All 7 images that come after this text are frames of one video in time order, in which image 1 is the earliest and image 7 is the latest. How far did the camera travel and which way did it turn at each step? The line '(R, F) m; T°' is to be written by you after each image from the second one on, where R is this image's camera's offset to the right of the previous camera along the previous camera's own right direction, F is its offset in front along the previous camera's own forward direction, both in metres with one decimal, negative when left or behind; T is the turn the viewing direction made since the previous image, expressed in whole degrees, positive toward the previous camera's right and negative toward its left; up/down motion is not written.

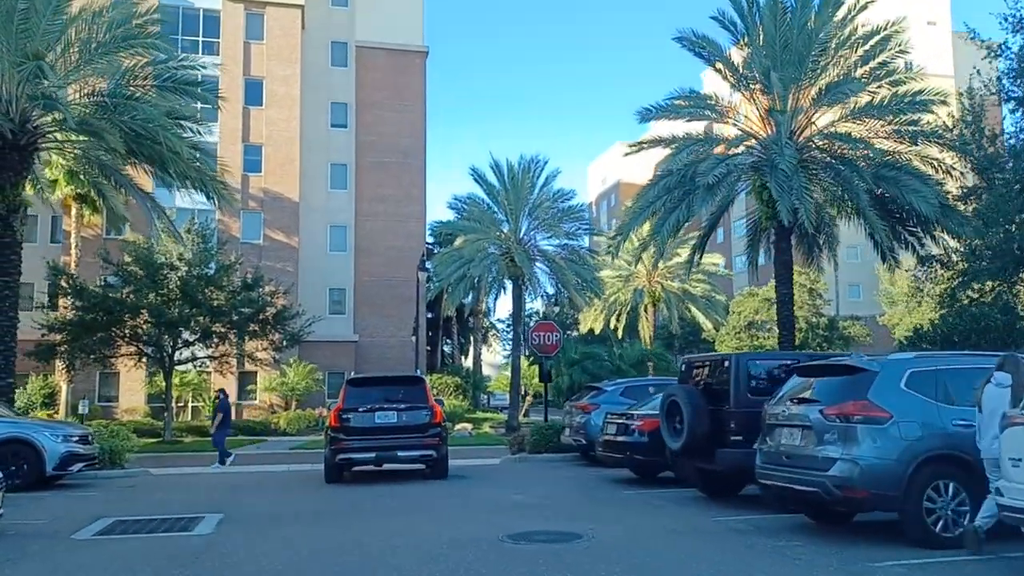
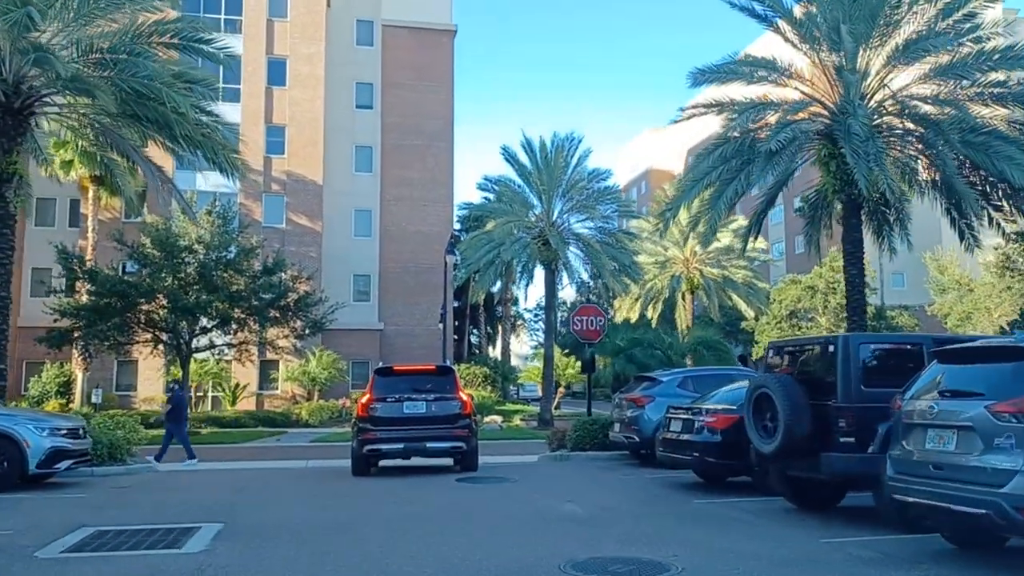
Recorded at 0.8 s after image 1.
(-0.3, +1.7) m; -2°
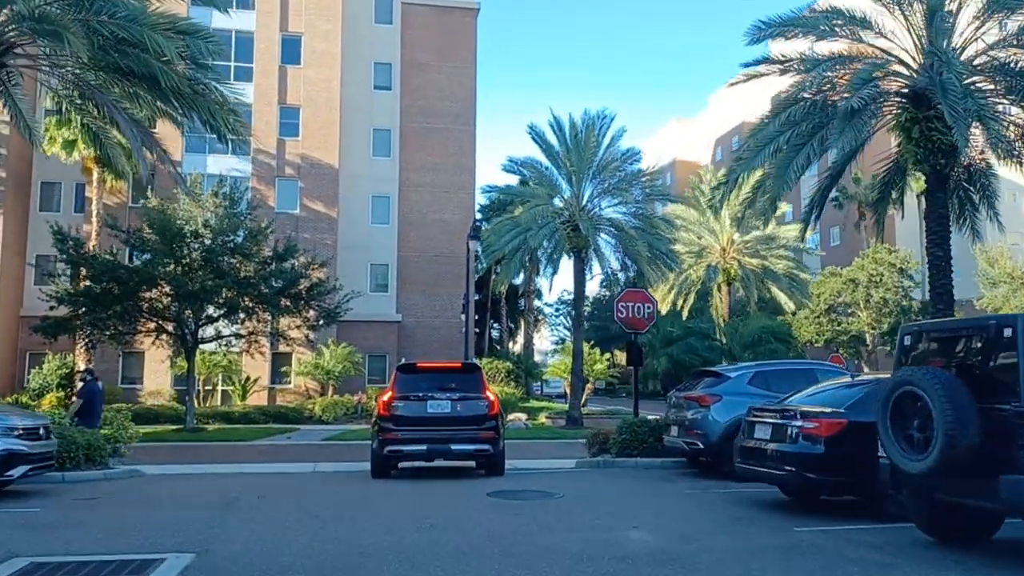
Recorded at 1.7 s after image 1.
(-0.3, +2.1) m; -1°
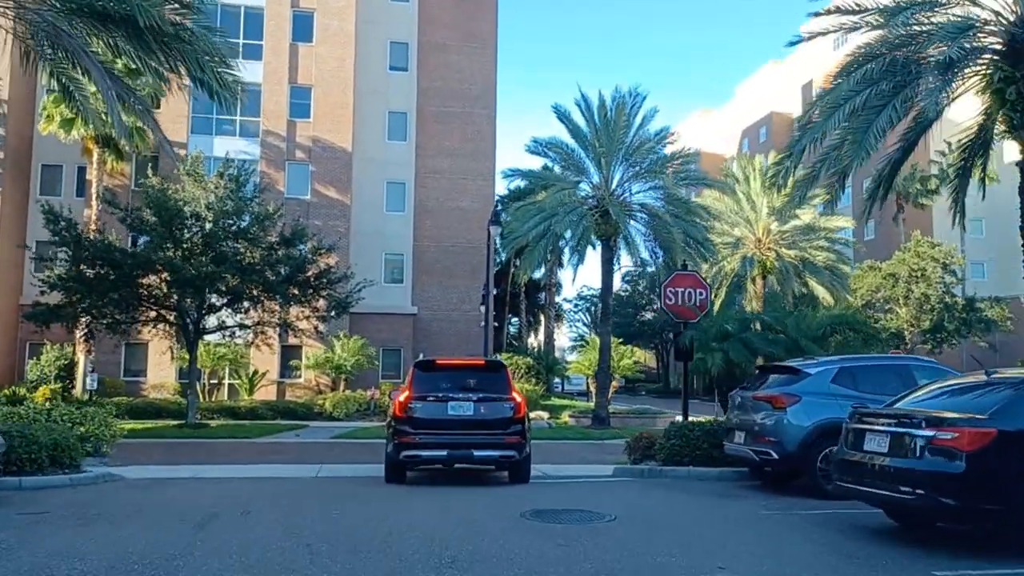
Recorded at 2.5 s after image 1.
(-0.2, +1.9) m; -1°
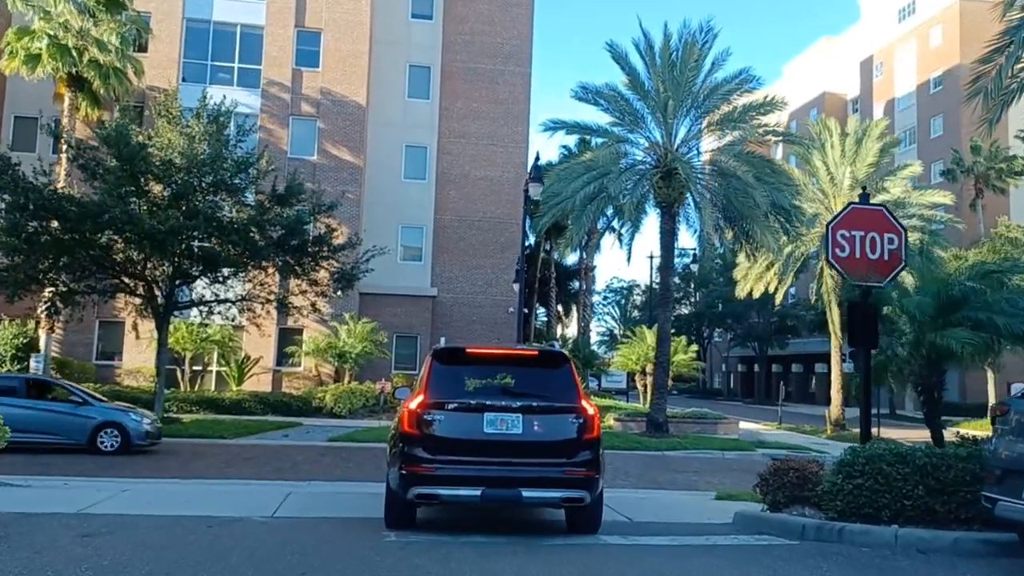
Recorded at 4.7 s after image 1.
(-0.6, +4.8) m; -1°
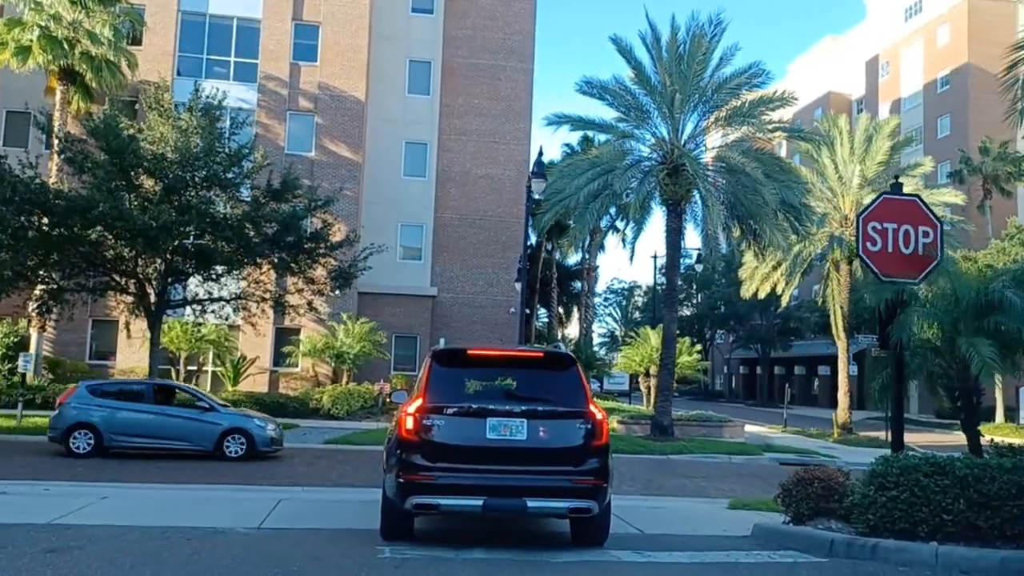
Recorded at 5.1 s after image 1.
(0.0, +0.6) m; 0°
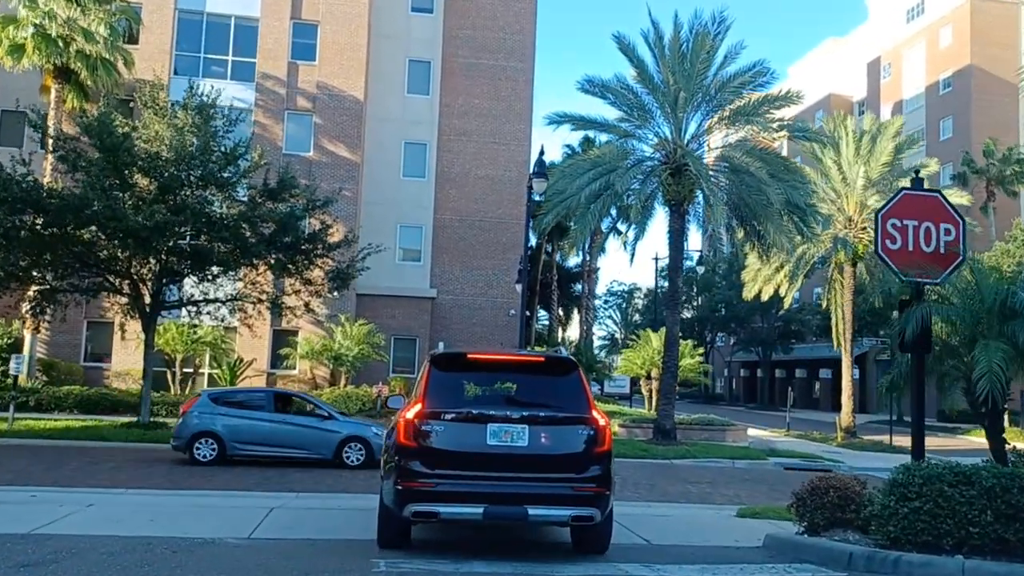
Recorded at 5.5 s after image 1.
(0.0, +0.3) m; 0°
